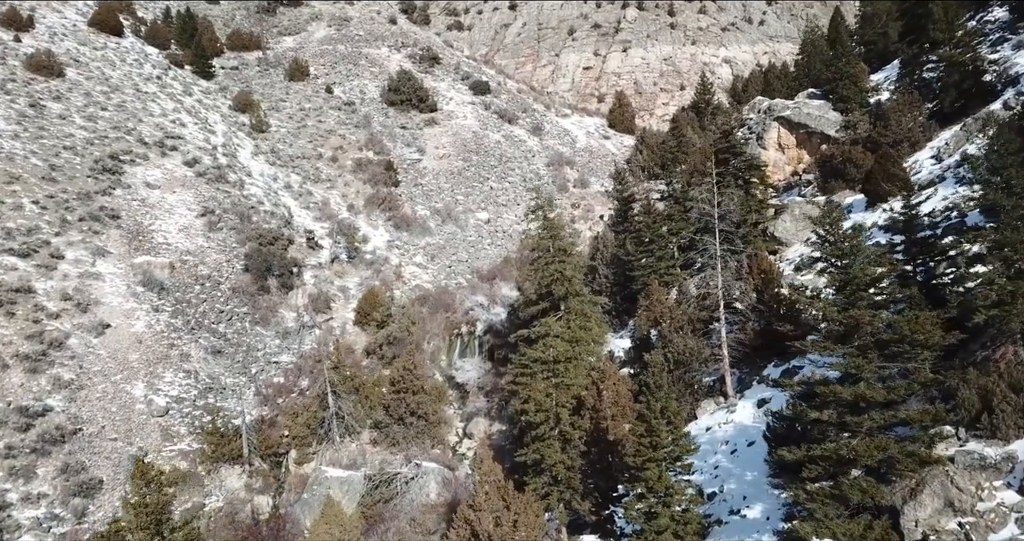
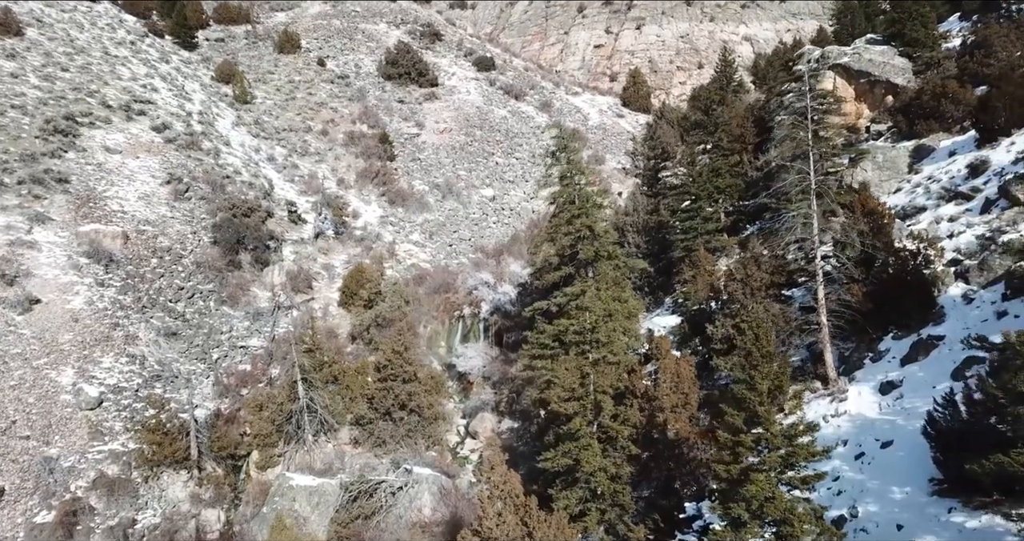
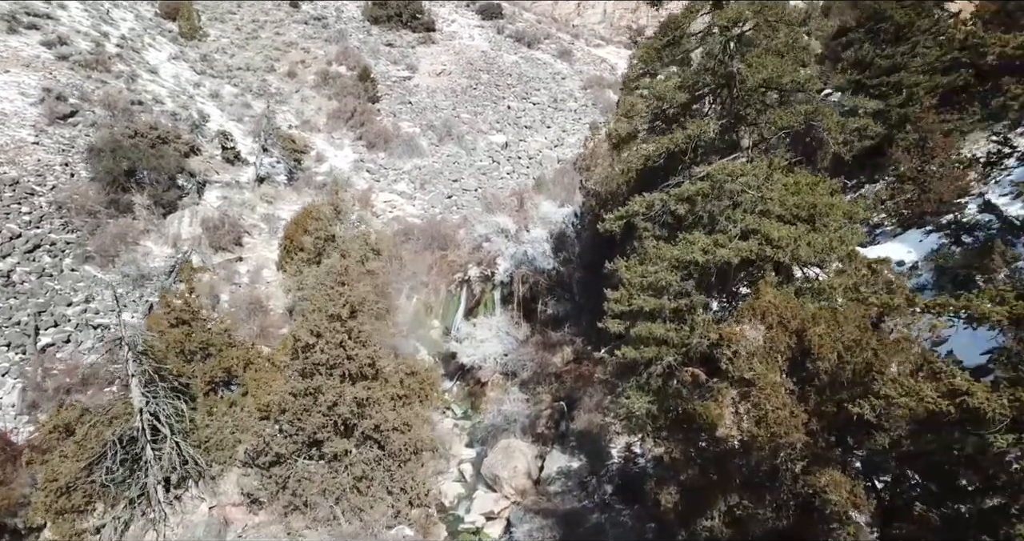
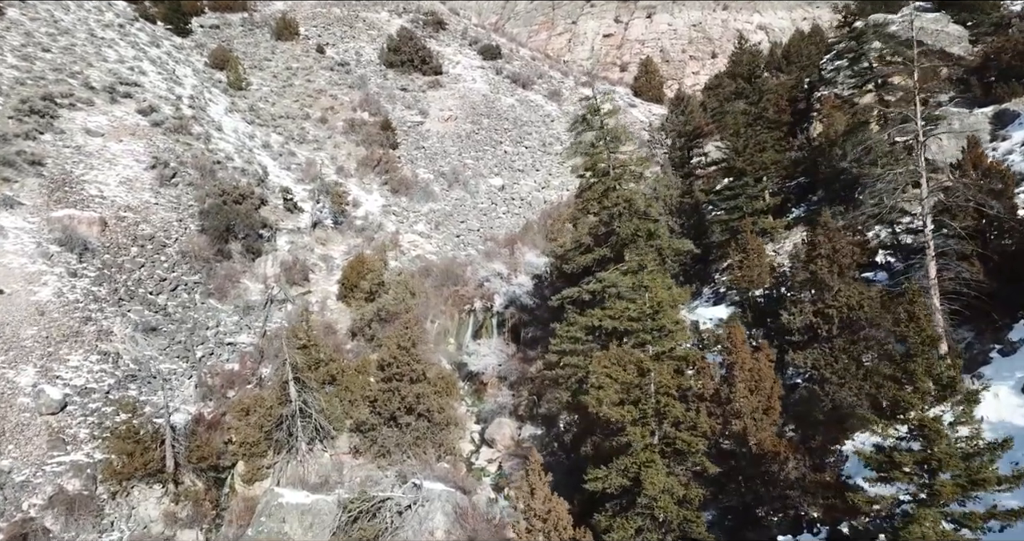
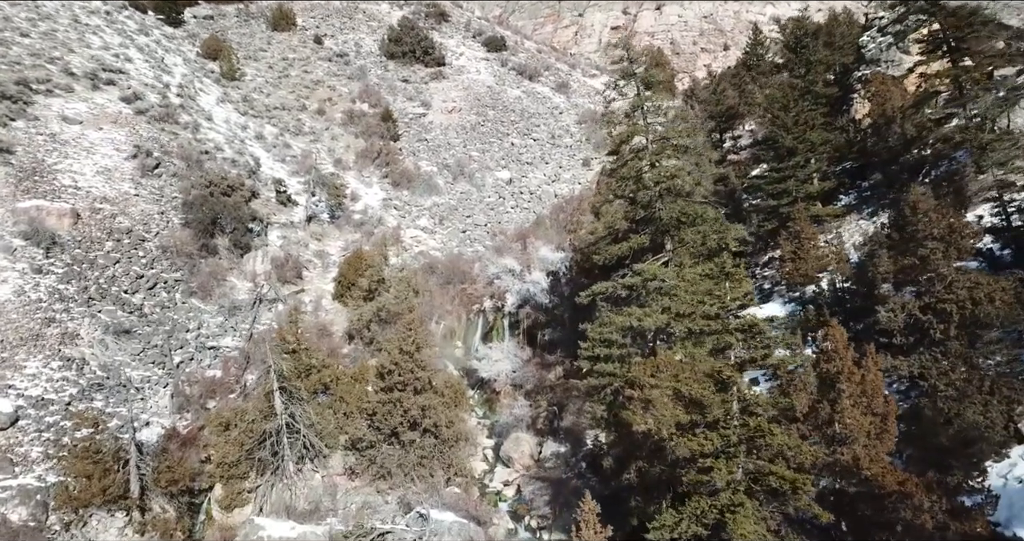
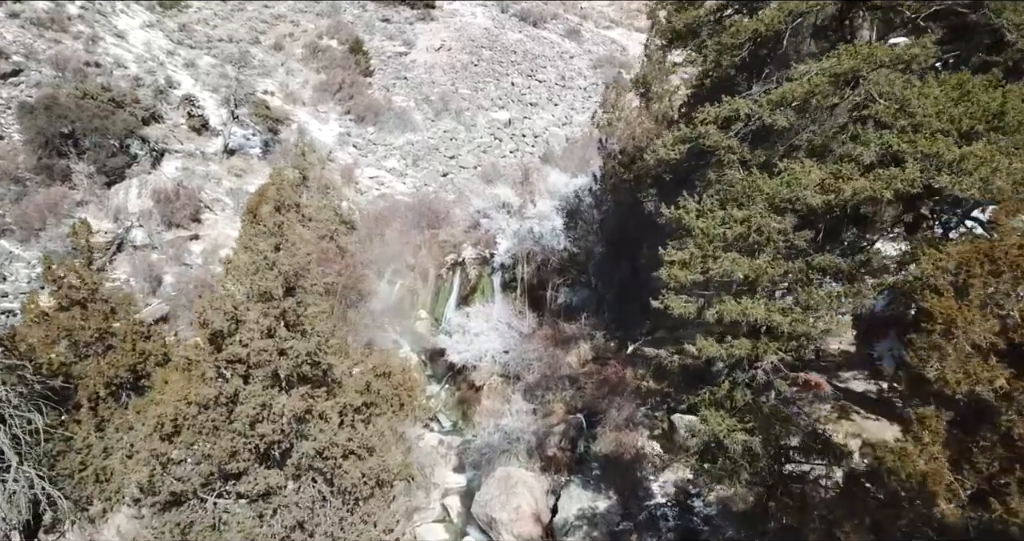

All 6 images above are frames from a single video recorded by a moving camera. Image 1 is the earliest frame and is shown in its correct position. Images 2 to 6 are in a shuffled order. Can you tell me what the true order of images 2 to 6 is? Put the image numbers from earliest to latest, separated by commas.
2, 4, 5, 3, 6
